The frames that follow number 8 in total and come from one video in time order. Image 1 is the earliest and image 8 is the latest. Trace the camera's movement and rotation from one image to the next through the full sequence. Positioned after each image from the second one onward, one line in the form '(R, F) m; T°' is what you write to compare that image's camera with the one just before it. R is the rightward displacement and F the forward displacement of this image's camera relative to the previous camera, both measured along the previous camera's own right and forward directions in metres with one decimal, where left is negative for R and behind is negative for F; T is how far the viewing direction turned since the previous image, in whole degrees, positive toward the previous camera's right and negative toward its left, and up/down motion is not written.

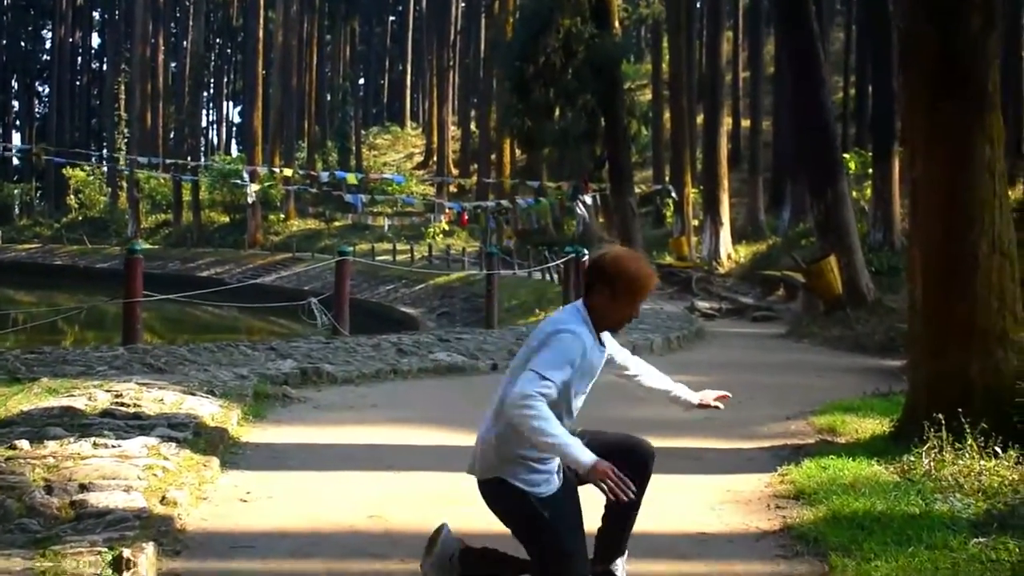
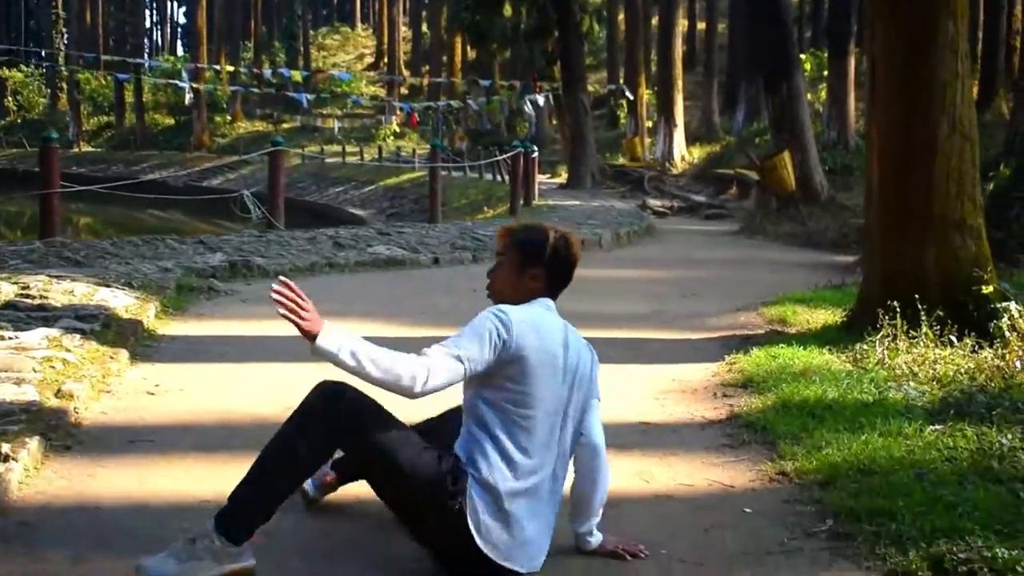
(+0.1, +0.5) m; +2°
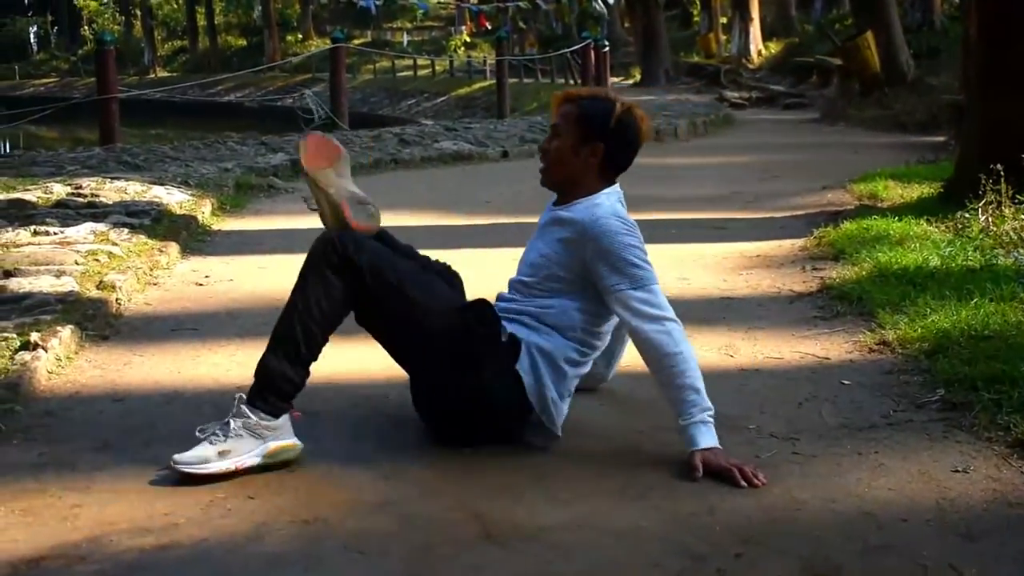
(0.0, +0.4) m; -4°
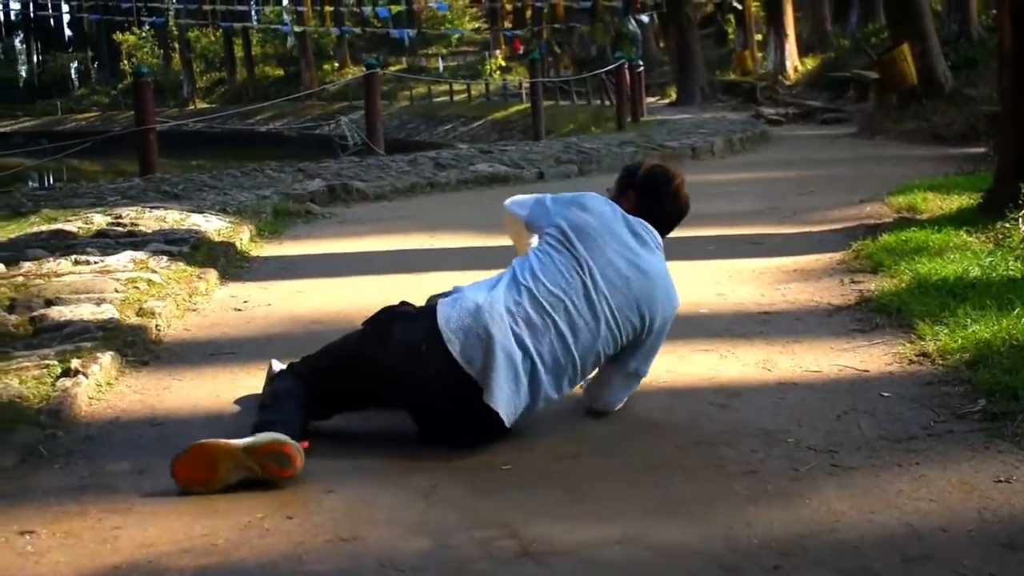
(0.0, 0.0) m; -2°
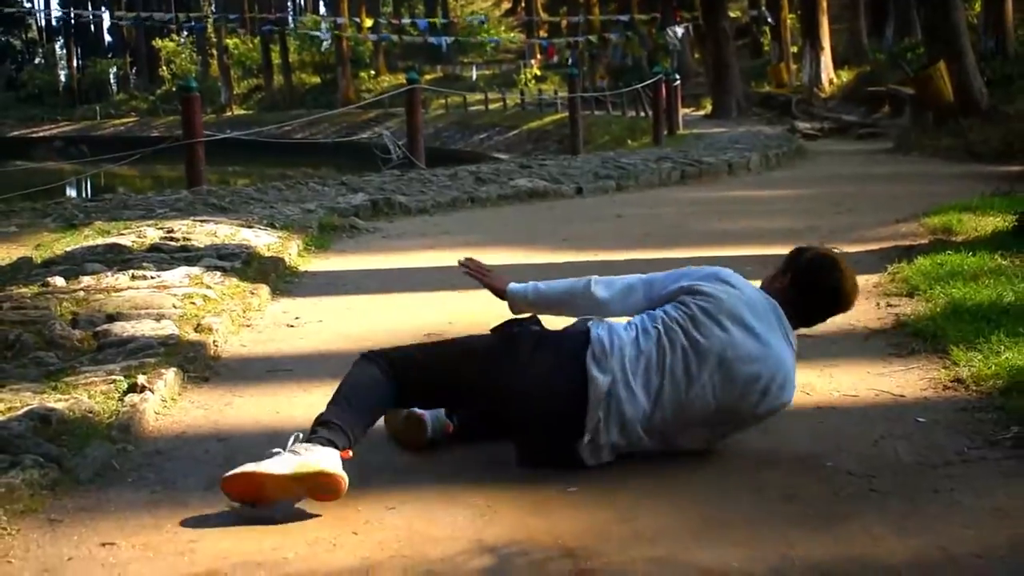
(-0.1, -0.2) m; -1°
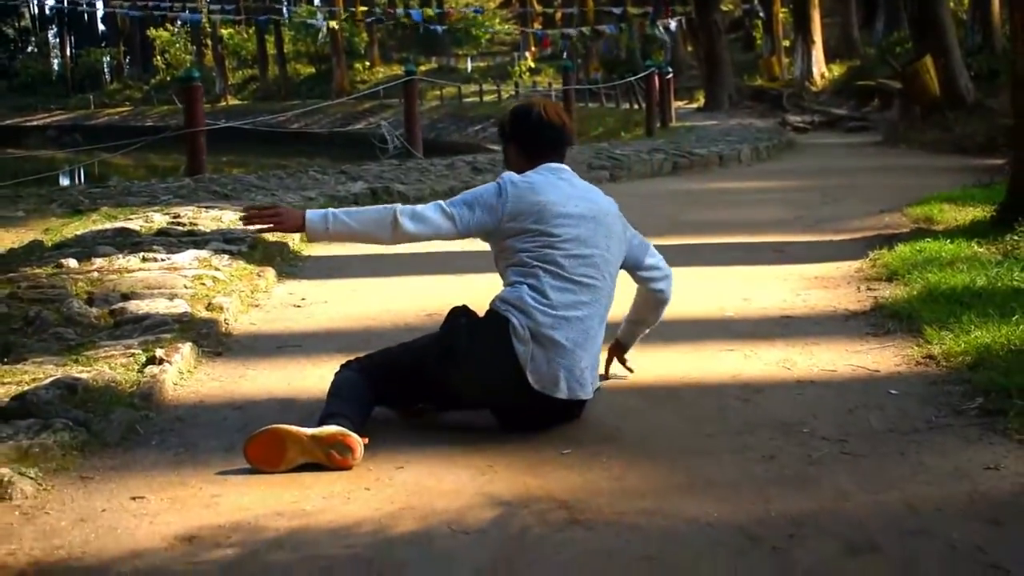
(0.0, -0.3) m; 0°
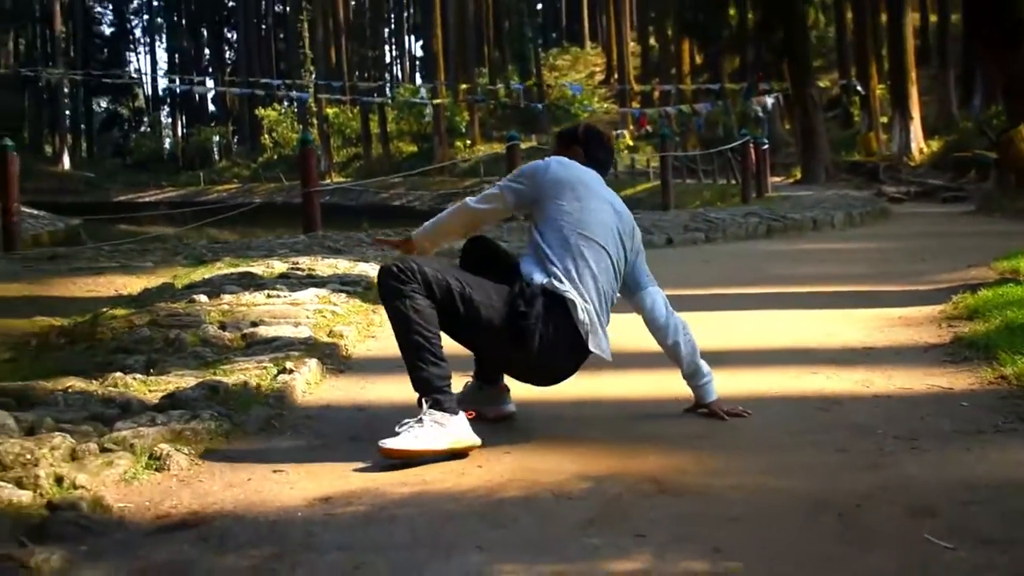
(0.0, -0.4) m; -4°
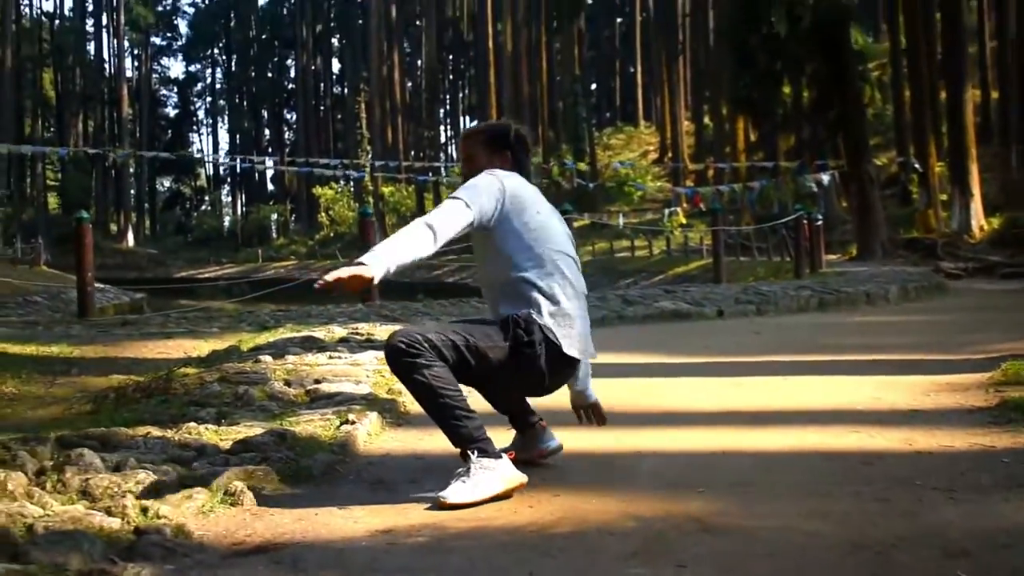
(0.0, -0.2) m; -2°
